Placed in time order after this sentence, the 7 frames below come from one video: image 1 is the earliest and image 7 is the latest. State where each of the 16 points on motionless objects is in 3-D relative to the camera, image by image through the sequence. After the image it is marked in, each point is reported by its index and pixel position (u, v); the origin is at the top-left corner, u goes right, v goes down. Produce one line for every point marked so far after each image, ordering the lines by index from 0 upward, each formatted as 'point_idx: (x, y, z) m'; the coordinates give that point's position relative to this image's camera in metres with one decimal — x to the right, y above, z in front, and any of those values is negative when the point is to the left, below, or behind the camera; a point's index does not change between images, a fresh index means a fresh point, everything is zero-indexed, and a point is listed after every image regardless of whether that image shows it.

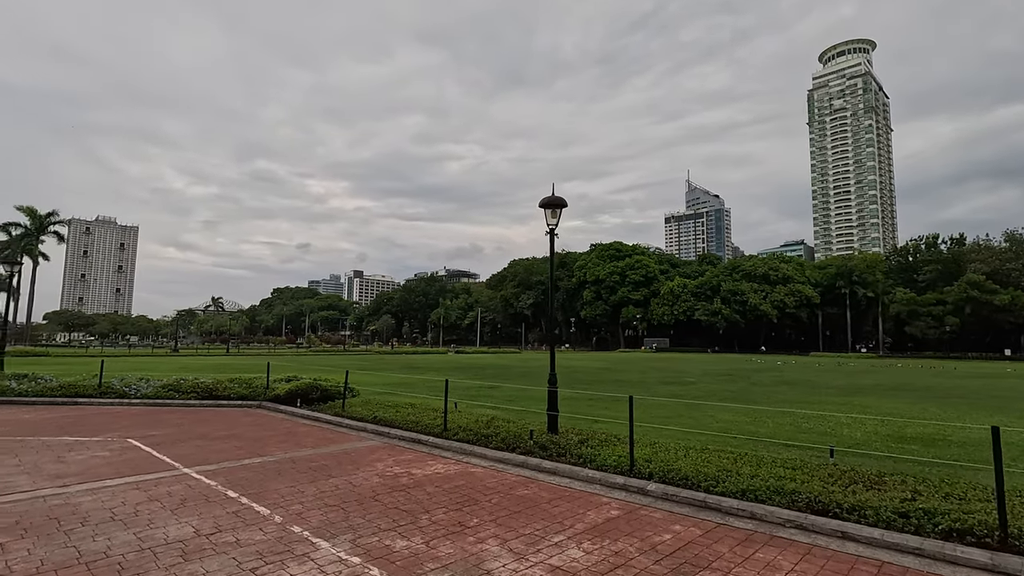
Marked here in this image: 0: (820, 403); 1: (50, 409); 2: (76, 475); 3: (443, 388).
0: (+9.7, -3.6, +16.8) m
1: (-10.6, -2.8, +12.1) m
2: (-5.6, -2.4, +6.8) m
3: (-2.6, -3.7, +19.2) m
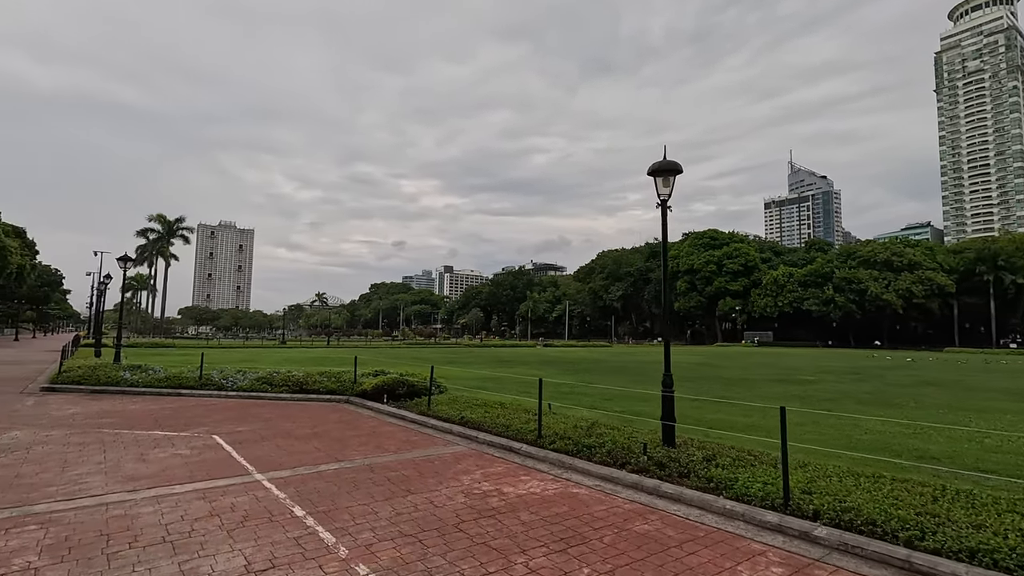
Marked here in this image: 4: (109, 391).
0: (+12.3, -3.2, +13.8) m
1: (-8.4, -2.6, +12.4) m
2: (-4.3, -2.2, +6.3) m
3: (+0.6, -3.3, +18.1) m
4: (-10.3, -2.6, +13.6) m
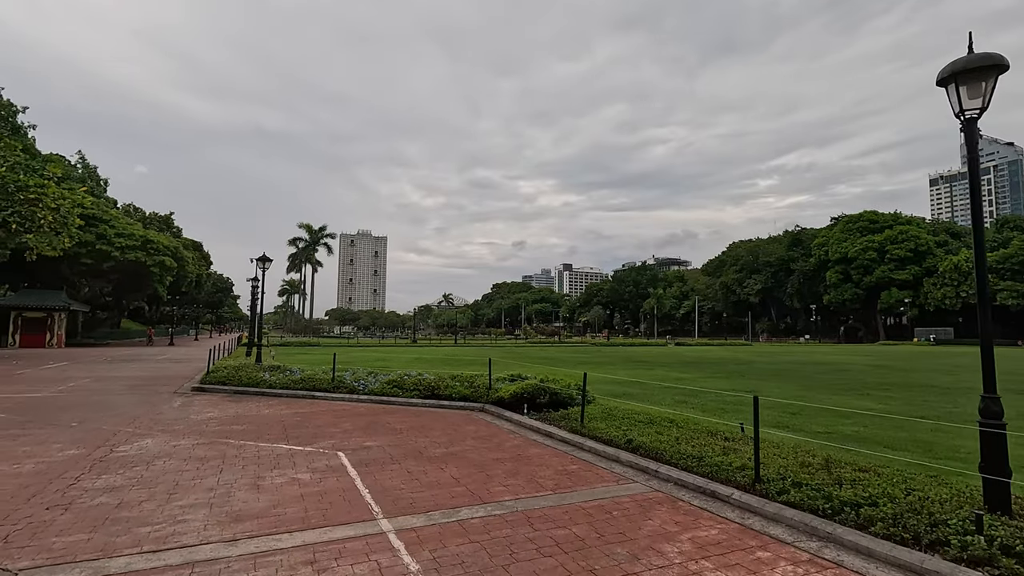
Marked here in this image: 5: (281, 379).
0: (+15.5, -2.7, +8.6) m
1: (-5.0, -2.6, +11.9) m
2: (-2.4, -2.1, +5.0) m
3: (+5.0, -3.1, +15.4) m
4: (-6.6, -2.6, +13.4) m
5: (-5.9, -2.3, +13.7) m
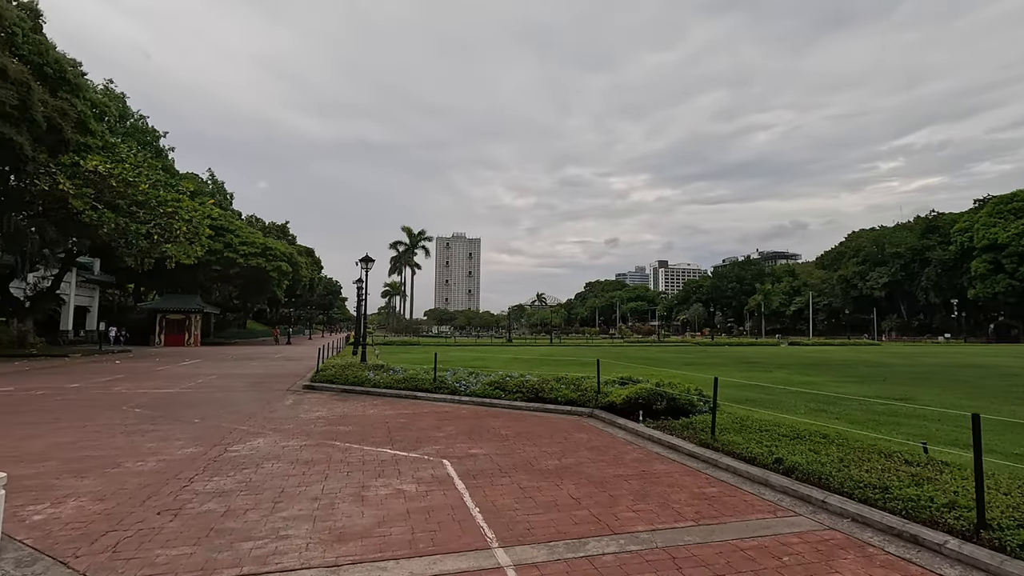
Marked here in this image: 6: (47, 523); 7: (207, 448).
0: (+17.0, -2.3, +5.0) m
1: (-2.7, -2.6, +11.7) m
2: (-1.3, -2.1, +4.5) m
3: (+7.8, -2.9, +13.5) m
4: (-4.0, -2.6, +13.5) m
5: (-3.3, -2.3, +13.6) m
6: (-4.1, -2.1, +4.7) m
7: (-4.4, -2.3, +7.7) m
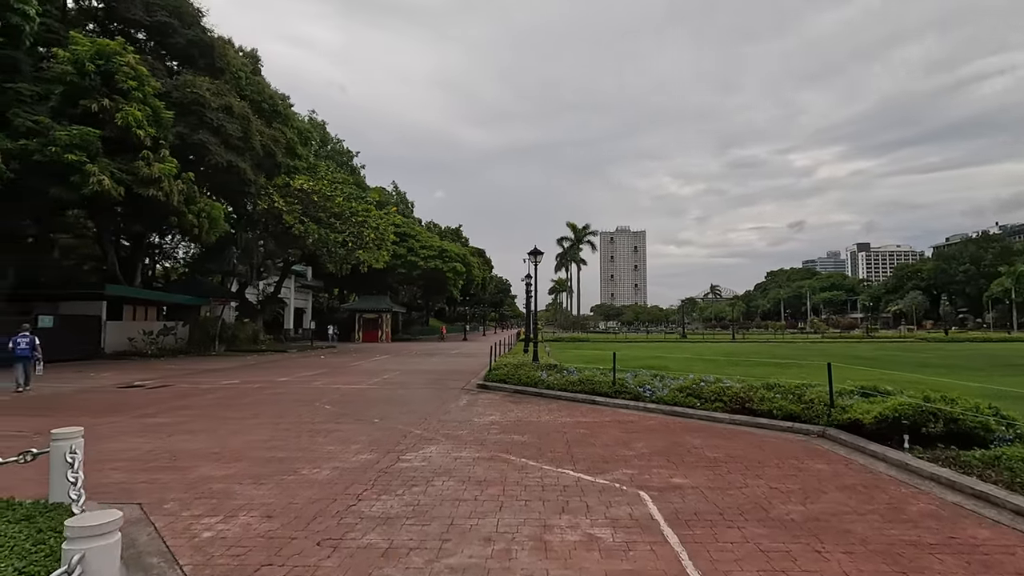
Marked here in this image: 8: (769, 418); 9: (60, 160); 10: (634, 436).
0: (+17.8, -1.7, -1.8) m
1: (+1.1, -2.4, +10.5) m
2: (+0.2, -2.0, +3.3) m
3: (+11.6, -2.4, +9.0) m
4: (+0.4, -2.5, +12.7) m
5: (+1.1, -2.2, +12.6) m
6: (-2.4, -2.1, +4.3) m
7: (-1.8, -2.3, +7.2) m
8: (+4.3, -2.1, +8.9) m
9: (-15.4, +4.3, +18.2) m
10: (+1.9, -2.3, +8.2) m
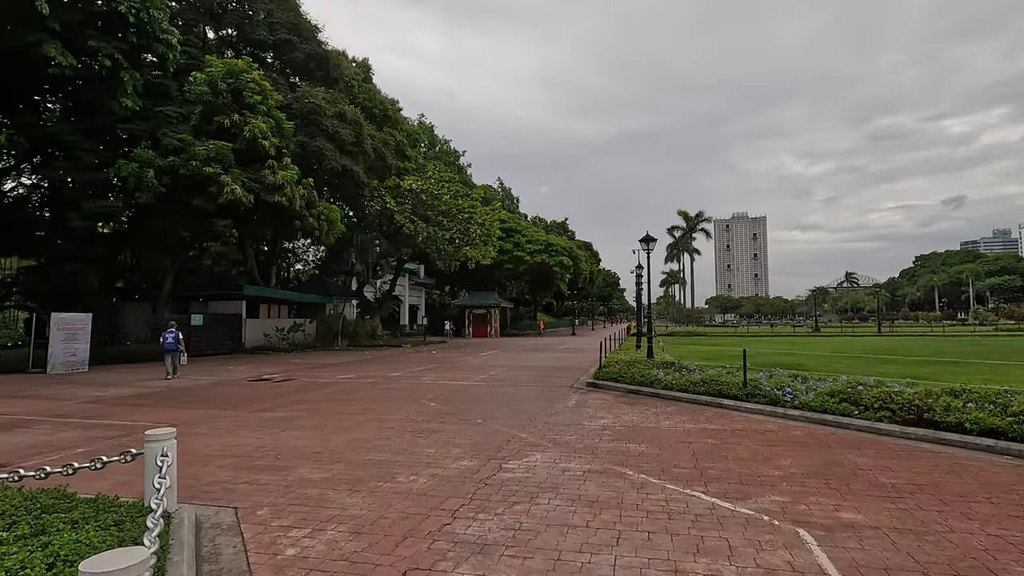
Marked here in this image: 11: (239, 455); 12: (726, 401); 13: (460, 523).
0: (+17.0, -1.2, -6.1) m
1: (+3.1, -2.2, +9.3) m
2: (+0.8, -1.9, +2.3) m
3: (+13.1, -2.0, +5.7) m
4: (+2.9, -2.2, +11.5) m
5: (+3.5, -1.9, +11.3) m
6: (-1.6, -2.0, +3.9) m
7: (-0.4, -2.1, +6.6) m
8: (+5.9, -1.9, +7.0) m
9: (-11.7, +4.3, +20.0) m
10: (+3.4, -2.1, +6.8) m
11: (-3.7, -2.2, +7.2) m
12: (+4.0, -2.1, +9.9) m
13: (-0.4, -2.0, +4.7) m
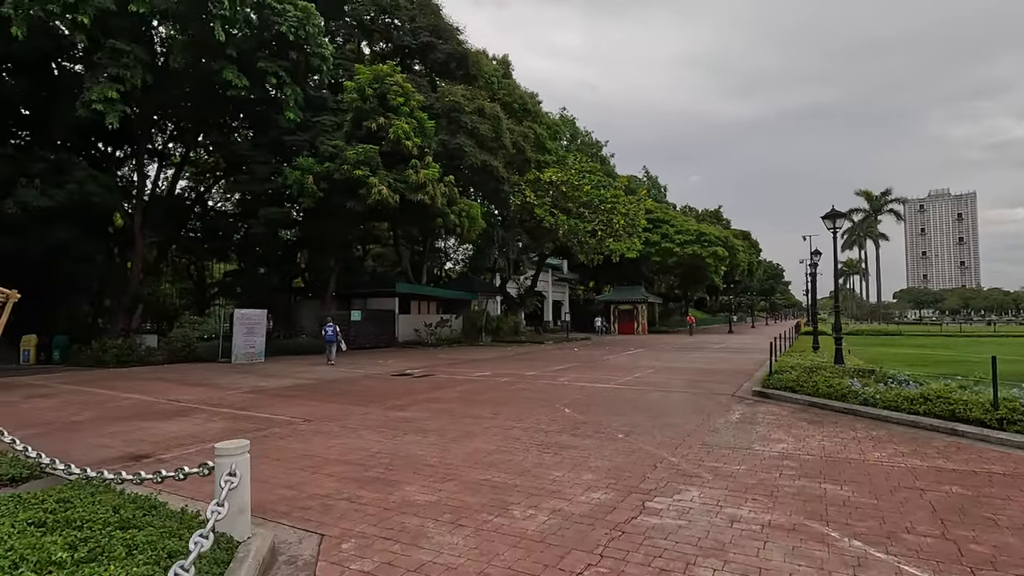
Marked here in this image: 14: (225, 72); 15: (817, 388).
0: (+14.3, -1.0, -11.7) m
1: (+5.1, -2.0, +6.8) m
2: (+1.0, -1.8, +0.8) m
3: (+13.8, -1.7, +0.7) m
4: (+5.5, -2.0, +9.0) m
5: (+6.0, -1.7, +8.6) m
6: (-0.9, -1.9, +2.9) m
7: (+1.0, -2.0, +5.2) m
8: (+7.2, -1.7, +3.9) m
9: (-6.4, +4.4, +21.1) m
10: (+4.7, -1.9, +4.4) m
11: (-2.0, -2.1, +6.6) m
12: (+6.1, -1.9, +7.2) m
13: (+0.5, -1.9, +3.3) m
14: (-10.2, +7.6, +18.9) m
15: (+5.6, -1.8, +9.8) m
